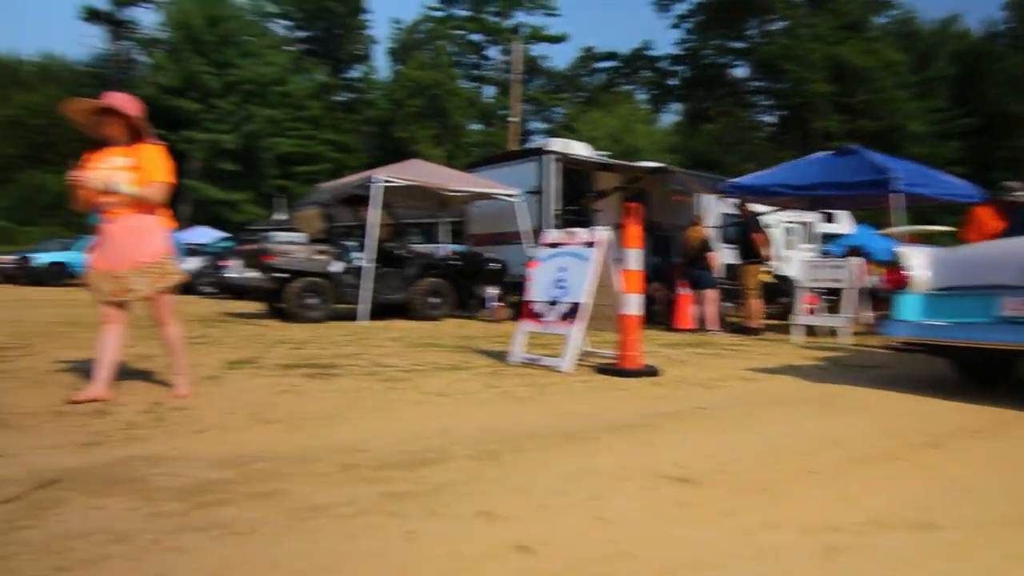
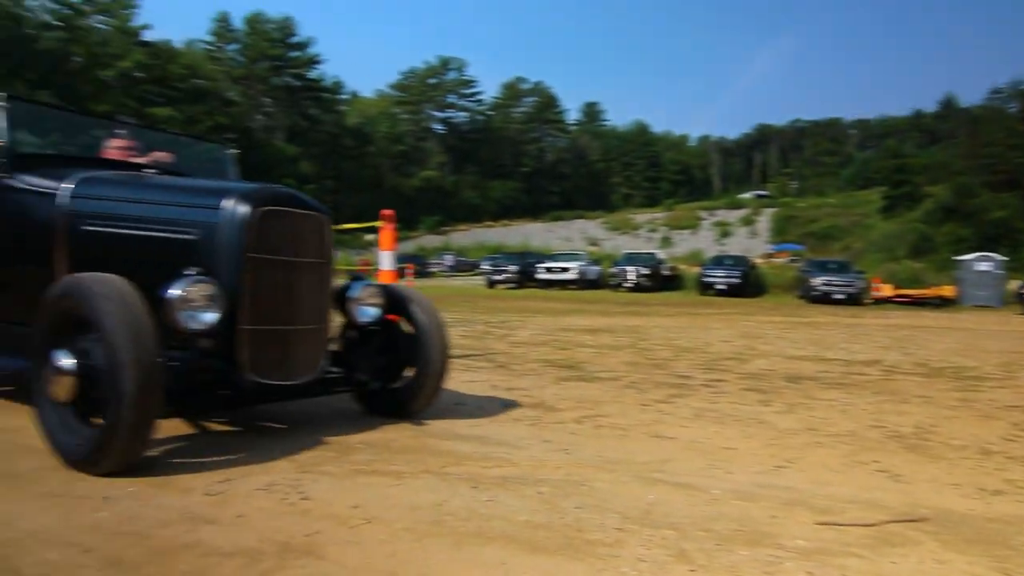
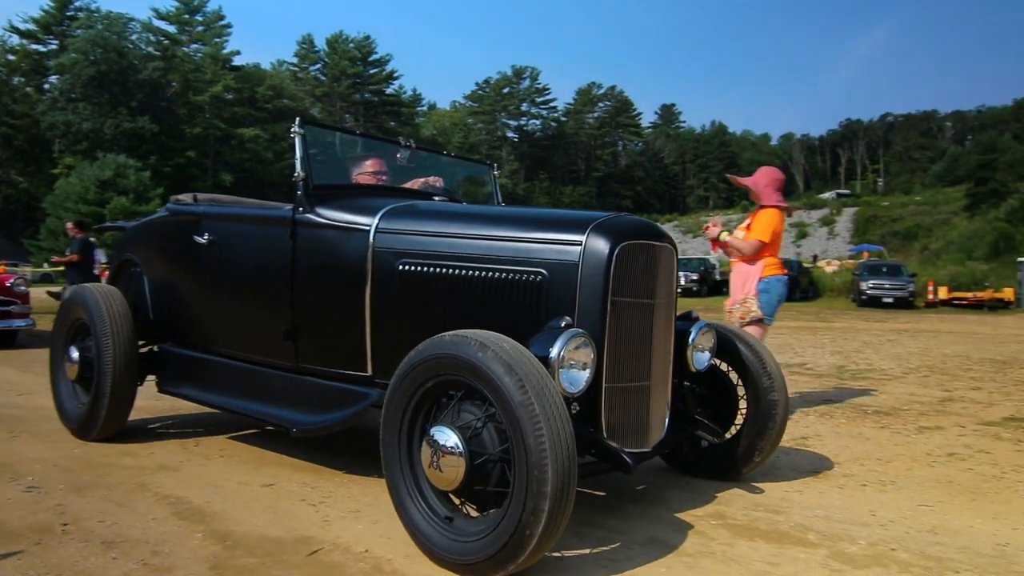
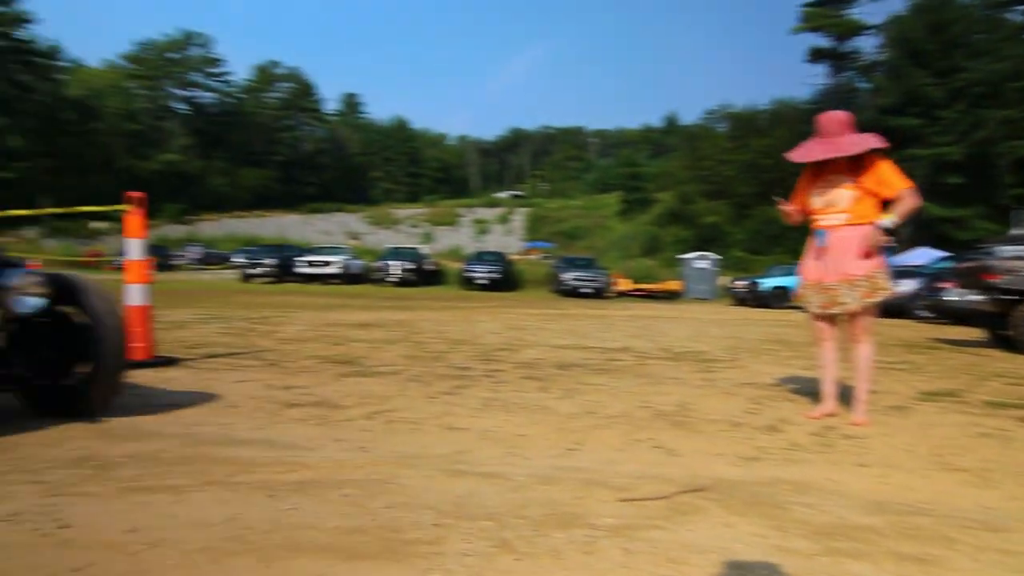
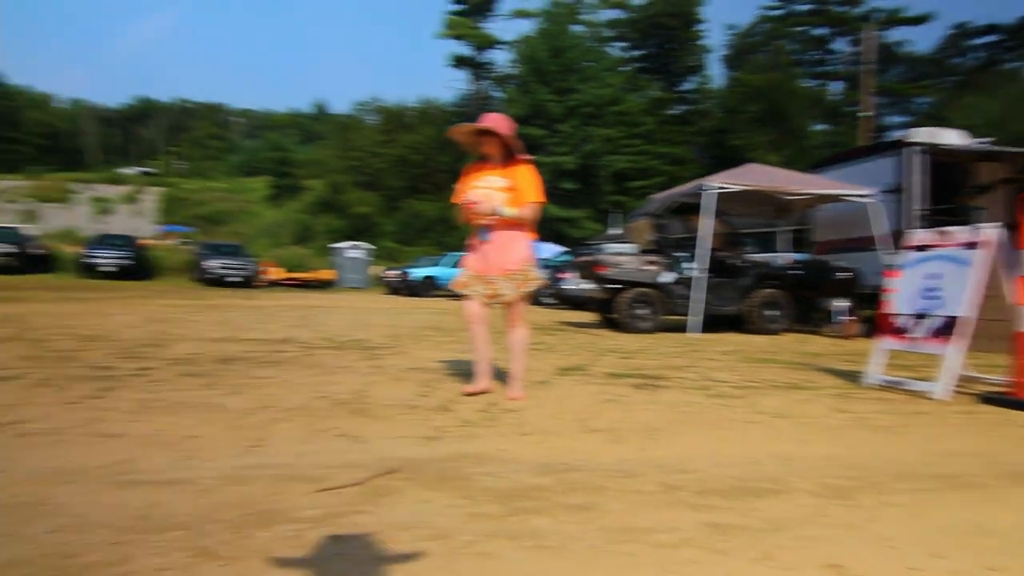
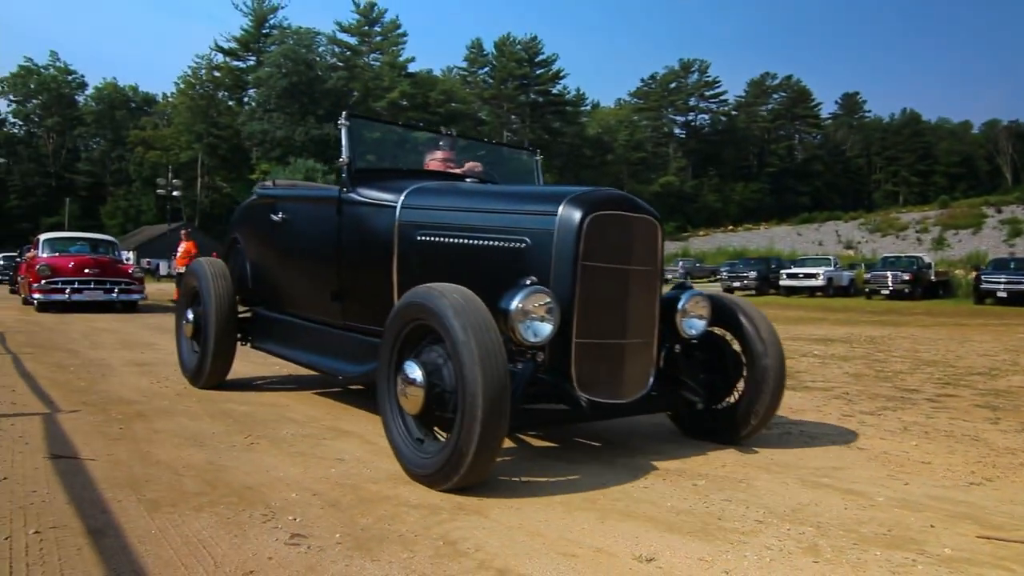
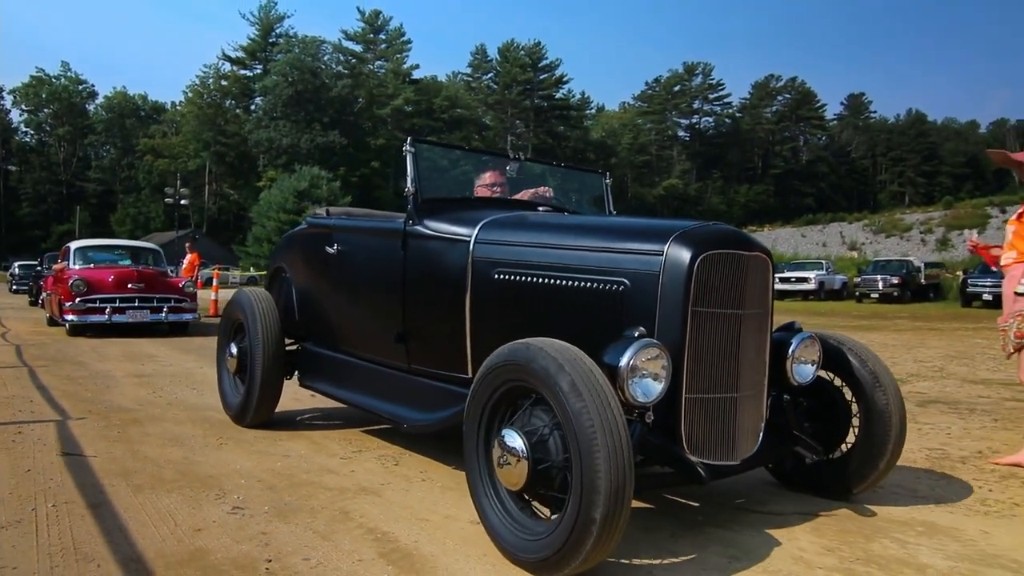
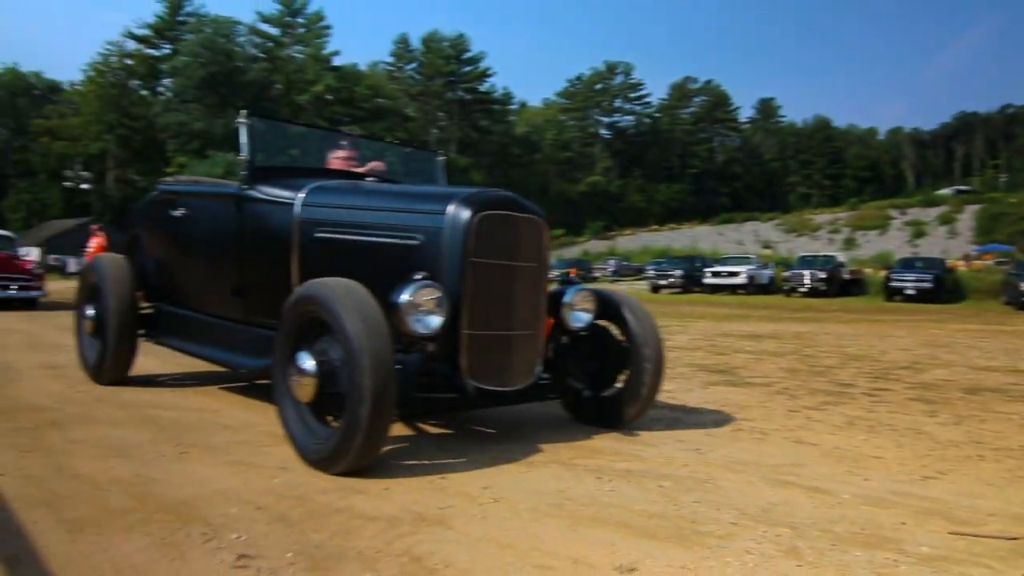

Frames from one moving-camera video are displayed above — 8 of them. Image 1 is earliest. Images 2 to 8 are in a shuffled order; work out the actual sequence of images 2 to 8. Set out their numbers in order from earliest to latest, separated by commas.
5, 4, 2, 8, 6, 7, 3
